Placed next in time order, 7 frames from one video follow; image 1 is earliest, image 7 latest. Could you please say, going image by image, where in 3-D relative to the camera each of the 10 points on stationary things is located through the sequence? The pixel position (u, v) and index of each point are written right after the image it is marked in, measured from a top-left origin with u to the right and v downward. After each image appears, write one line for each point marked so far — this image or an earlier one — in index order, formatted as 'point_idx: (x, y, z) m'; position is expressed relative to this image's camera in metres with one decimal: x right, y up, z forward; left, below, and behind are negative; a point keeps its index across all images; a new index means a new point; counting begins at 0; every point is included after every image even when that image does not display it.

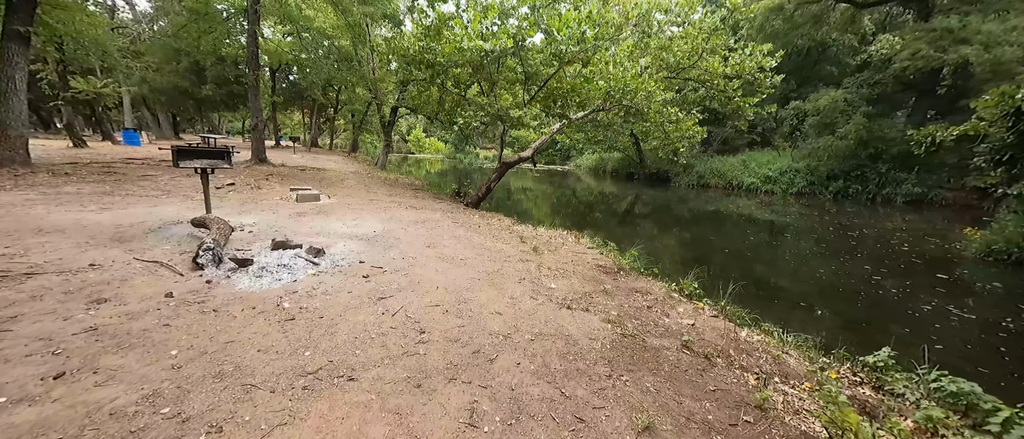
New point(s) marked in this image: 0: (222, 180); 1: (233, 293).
0: (-6.5, +0.9, +7.7) m
1: (-2.2, -0.6, +2.6) m
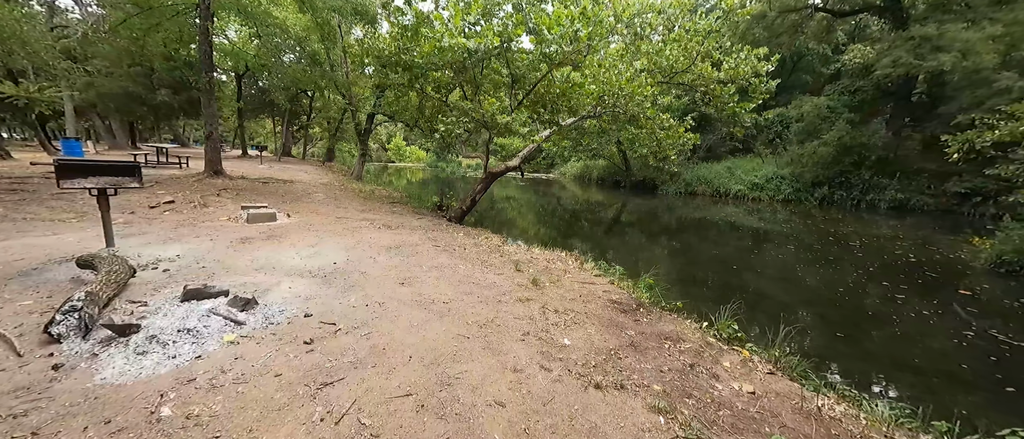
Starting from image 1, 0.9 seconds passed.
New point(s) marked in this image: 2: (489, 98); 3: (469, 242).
0: (-6.7, +0.4, +6.5) m
1: (-2.1, -0.8, +1.7) m
2: (-0.6, +3.2, +8.9) m
3: (-0.7, -0.4, +5.8) m
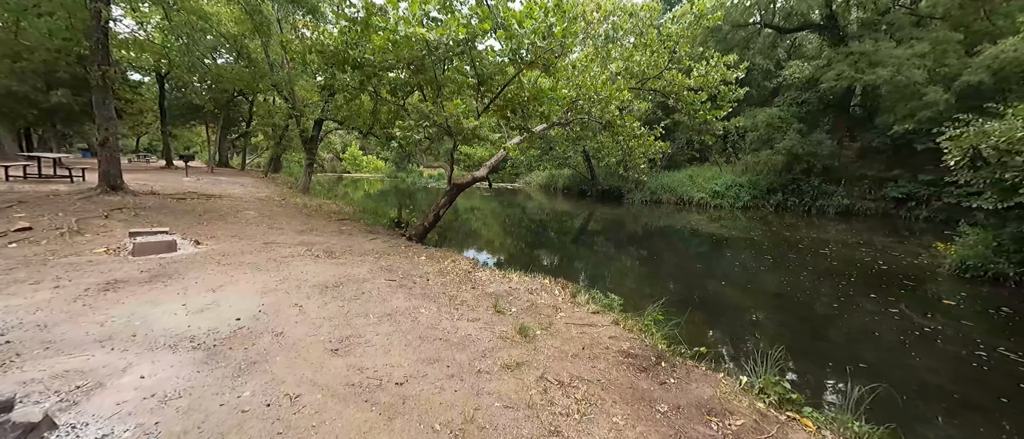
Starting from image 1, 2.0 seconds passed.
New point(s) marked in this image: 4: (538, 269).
0: (-7.2, 0.0, +4.9) m
1: (-2.0, -1.1, +0.5) m
2: (-1.4, +2.8, +7.9) m
3: (-1.1, -0.7, +4.7) m
4: (+0.7, -1.3, +10.3) m
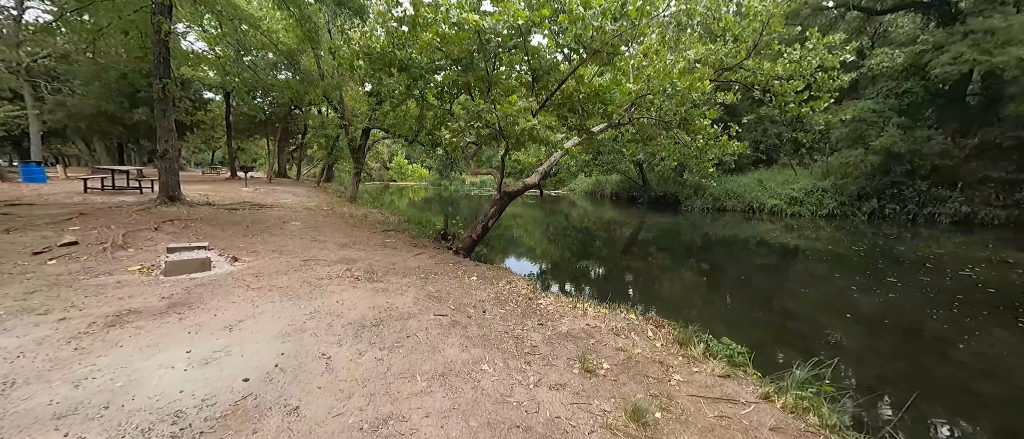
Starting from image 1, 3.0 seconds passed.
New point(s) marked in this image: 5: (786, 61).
0: (-6.3, -0.2, +4.8) m
1: (-1.7, -1.2, -0.2) m
2: (-0.2, +2.5, +7.2) m
3: (-0.3, -0.9, +3.9) m
4: (+2.2, -1.6, +9.2) m
5: (+6.5, +3.8, +8.0) m
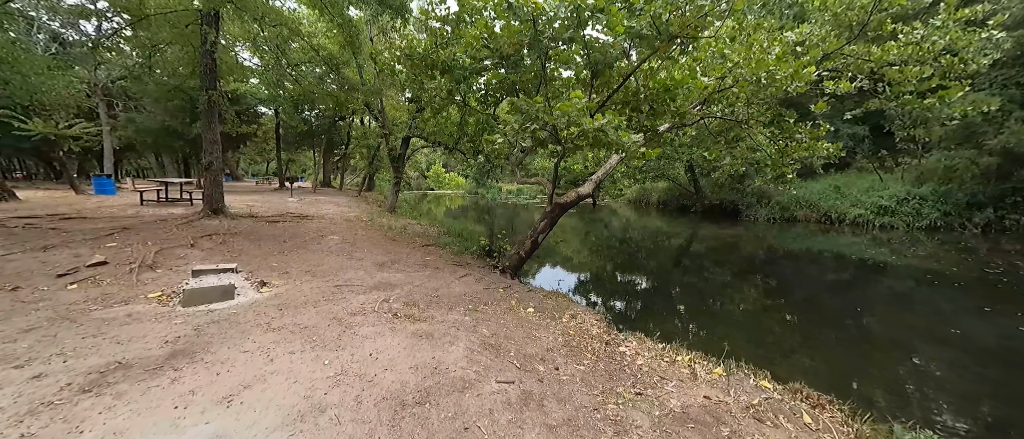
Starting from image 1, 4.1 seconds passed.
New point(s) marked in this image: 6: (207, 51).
0: (-5.5, -0.4, +4.5) m
1: (-1.4, -1.3, -0.9) m
2: (+0.9, +2.2, +6.4) m
3: (+0.4, -1.1, +3.0) m
4: (+3.4, -1.9, +8.1) m
5: (+7.5, +3.4, +6.6) m
6: (-6.7, +3.7, +7.5) m
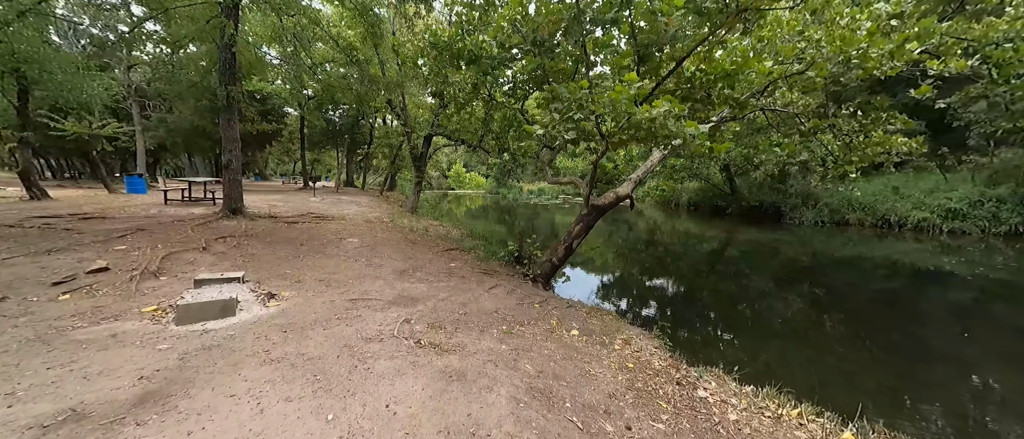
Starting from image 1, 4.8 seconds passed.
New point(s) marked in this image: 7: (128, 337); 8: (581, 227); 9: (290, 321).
0: (-5.0, -0.5, +4.2) m
1: (-1.3, -1.4, -1.4) m
2: (+1.4, +2.2, +5.7) m
3: (+0.8, -1.2, +2.4) m
4: (+4.0, -2.0, +7.3) m
5: (+8.1, +3.3, +5.5) m
6: (-6.0, +3.7, +7.2) m
7: (-2.9, -0.9, +2.6) m
8: (+1.2, -0.2, +6.1) m
9: (-2.0, -0.9, +3.0) m
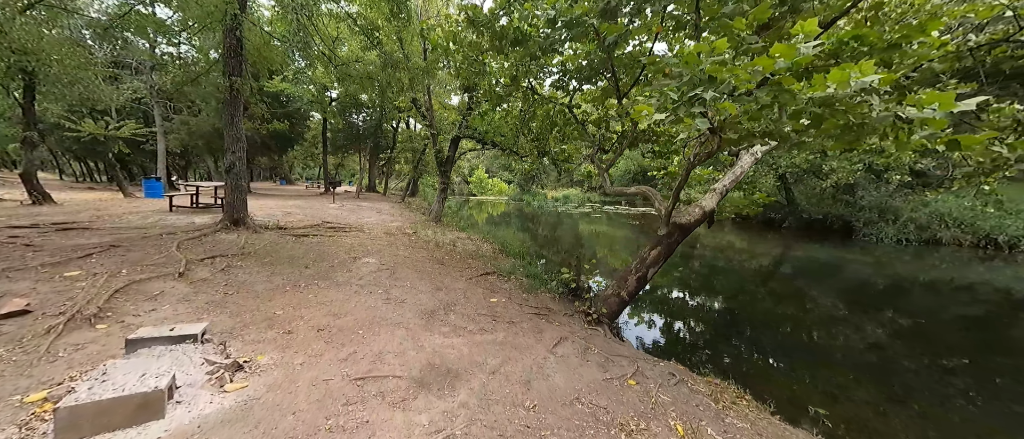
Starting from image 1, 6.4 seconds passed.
0: (-4.3, -0.7, +3.1) m
1: (-0.9, -1.5, -2.7) m
2: (+2.2, +1.9, +4.3) m
3: (+1.3, -1.4, +1.0) m
4: (+4.8, -2.4, +5.6) m
5: (+8.9, +2.9, +3.7) m
6: (-5.1, +3.5, +6.2) m
7: (-2.4, -1.1, +1.4) m
8: (+2.0, -0.5, +4.7) m
9: (-1.3, -1.1, +1.8) m
